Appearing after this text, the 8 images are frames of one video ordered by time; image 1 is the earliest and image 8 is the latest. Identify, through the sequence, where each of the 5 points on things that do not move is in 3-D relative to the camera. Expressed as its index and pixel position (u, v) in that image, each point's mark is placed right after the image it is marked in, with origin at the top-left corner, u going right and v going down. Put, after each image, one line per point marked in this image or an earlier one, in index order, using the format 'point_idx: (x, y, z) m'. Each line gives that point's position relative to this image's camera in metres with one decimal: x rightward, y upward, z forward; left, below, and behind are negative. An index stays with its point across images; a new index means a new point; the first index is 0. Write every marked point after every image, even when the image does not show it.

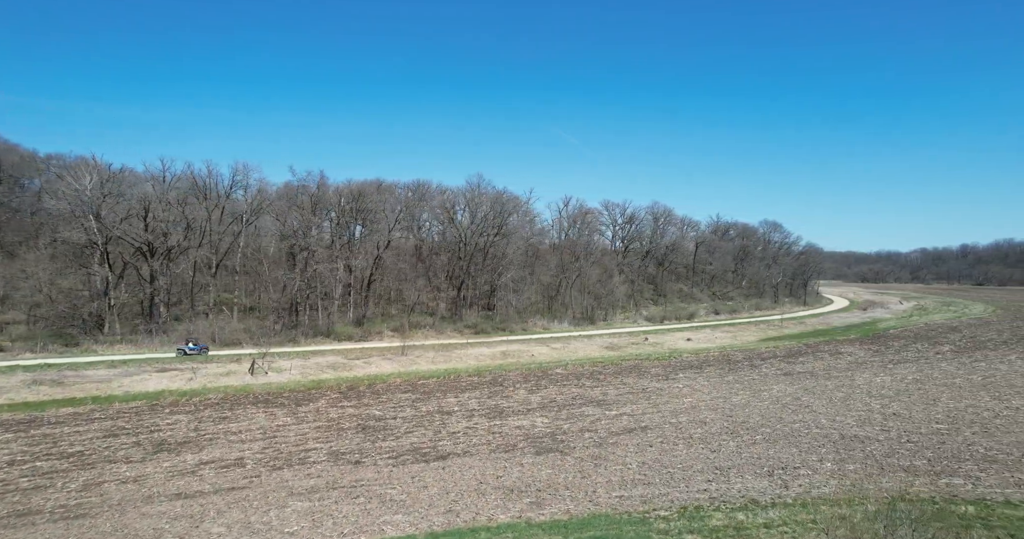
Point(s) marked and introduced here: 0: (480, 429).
0: (-0.9, -4.5, +18.8) m
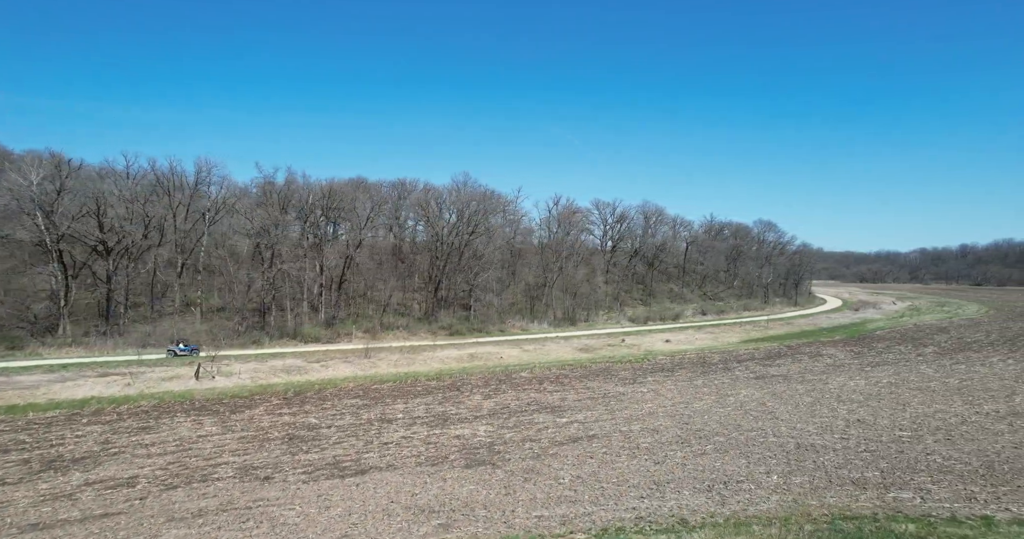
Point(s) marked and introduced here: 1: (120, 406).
0: (-2.6, -4.5, +17.8) m
1: (-11.7, -4.1, +19.8) m
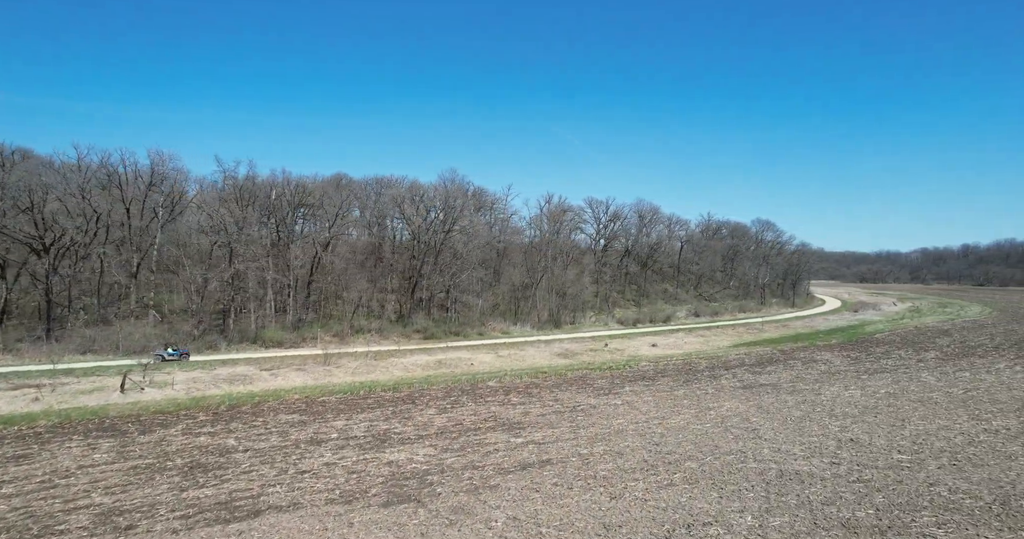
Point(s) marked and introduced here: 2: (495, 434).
0: (-4.0, -4.5, +15.5) m
1: (-13.1, -4.1, +17.5) m
2: (-0.5, -4.7, +19.1) m
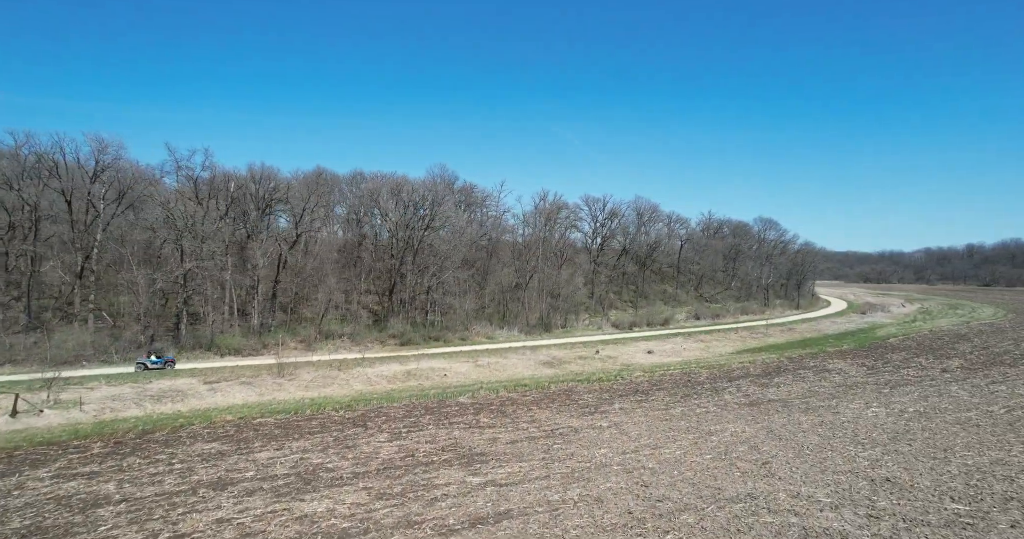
0: (-5.0, -4.5, +12.0) m
1: (-14.1, -4.1, +14.0) m
2: (-1.5, -4.7, +15.6) m
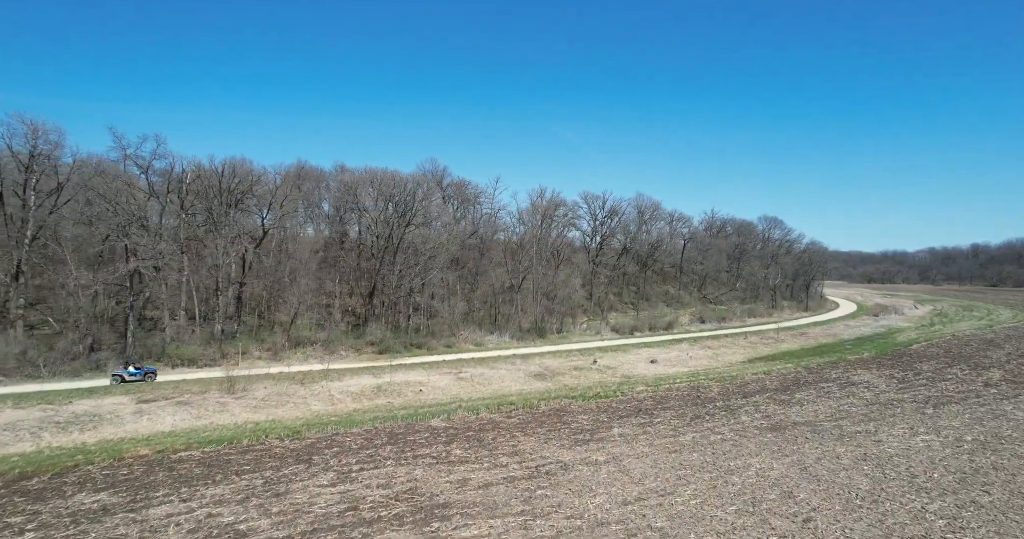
0: (-5.6, -4.6, +8.4) m
1: (-14.7, -4.1, +10.4) m
2: (-2.1, -4.7, +11.9) m
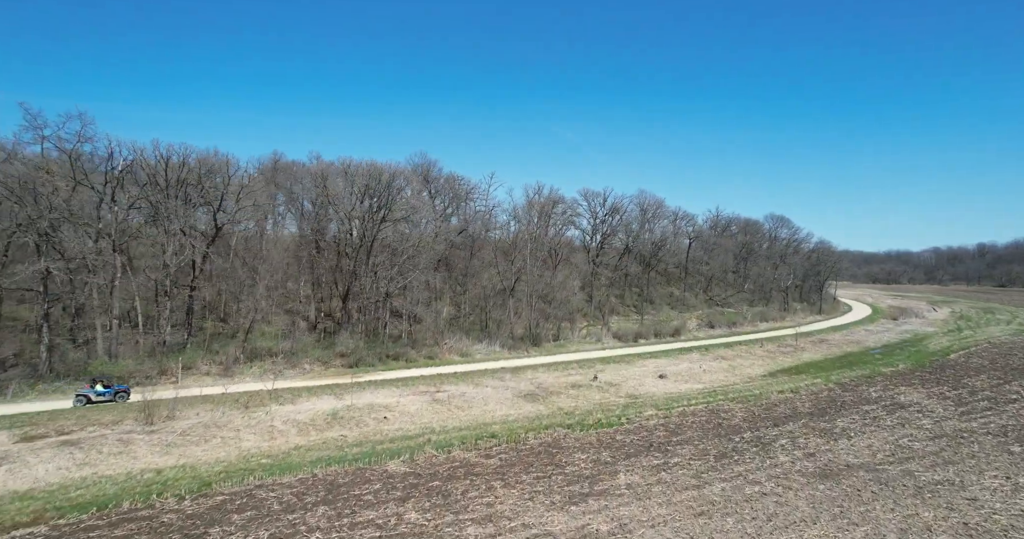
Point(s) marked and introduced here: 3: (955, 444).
0: (-6.1, -4.6, +3.8) m
1: (-15.2, -4.2, +5.8) m
2: (-2.6, -4.8, +7.4) m
3: (+12.1, -4.9, +18.2) m
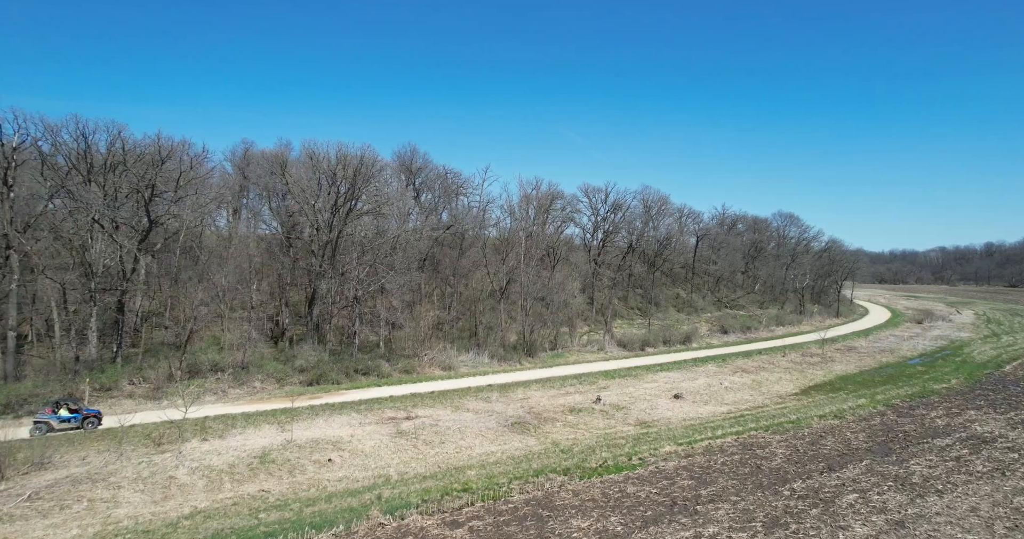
0: (-6.6, -4.6, -1.0) m
1: (-15.7, -4.2, +1.0) m
2: (-3.1, -4.8, +2.6) m
3: (+11.6, -4.9, +13.4) m
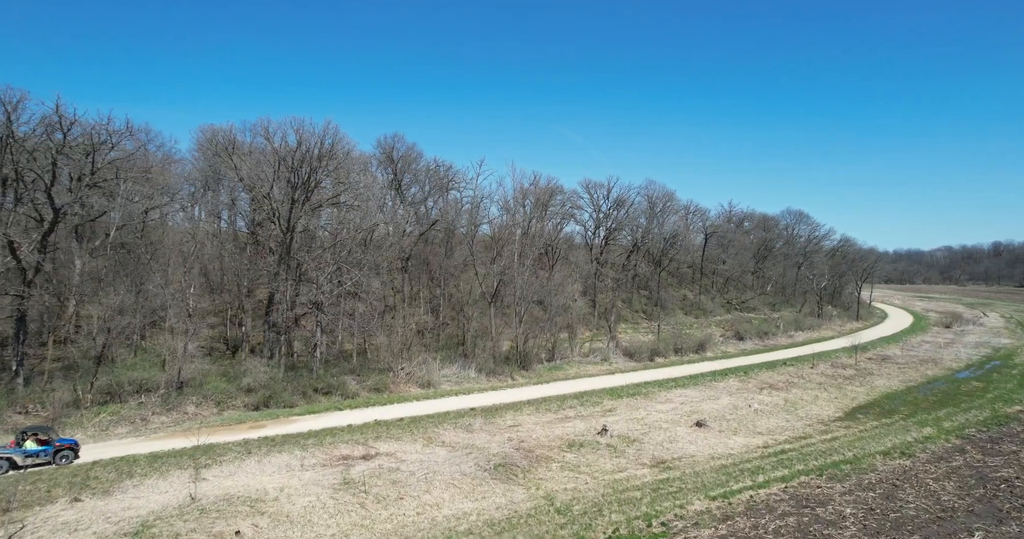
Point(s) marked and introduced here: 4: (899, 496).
0: (-7.1, -4.7, -5.8) m
1: (-16.2, -4.2, -3.8) m
2: (-3.6, -4.8, -2.2) m
3: (+11.2, -4.9, +8.6) m
4: (+8.9, -5.1, +15.1) m
